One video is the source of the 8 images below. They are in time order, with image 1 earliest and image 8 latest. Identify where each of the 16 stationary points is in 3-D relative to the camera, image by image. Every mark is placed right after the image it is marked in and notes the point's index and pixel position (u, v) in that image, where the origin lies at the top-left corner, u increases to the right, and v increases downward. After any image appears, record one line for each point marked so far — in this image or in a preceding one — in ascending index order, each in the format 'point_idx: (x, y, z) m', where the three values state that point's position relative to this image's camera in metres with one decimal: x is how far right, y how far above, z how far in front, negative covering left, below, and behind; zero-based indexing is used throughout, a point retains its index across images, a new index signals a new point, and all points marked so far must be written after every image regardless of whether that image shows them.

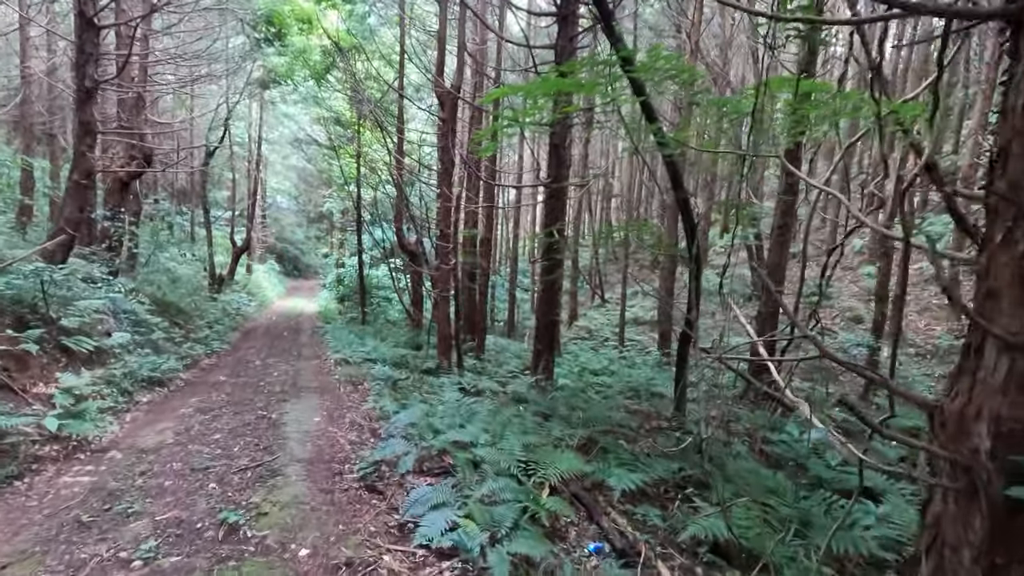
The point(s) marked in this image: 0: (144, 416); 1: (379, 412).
0: (-4.6, -1.6, +6.6) m
1: (-1.7, -1.7, +6.9) m
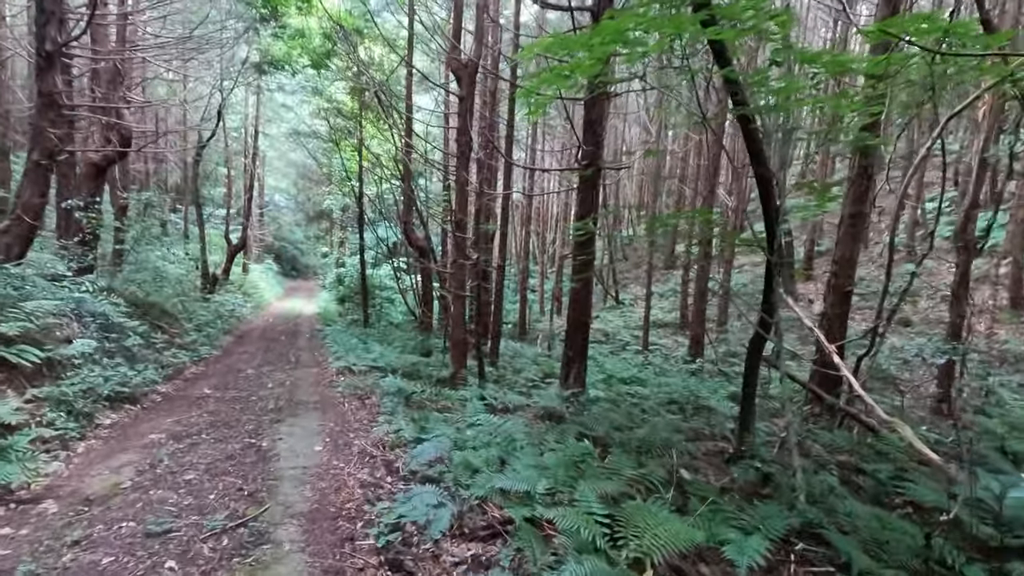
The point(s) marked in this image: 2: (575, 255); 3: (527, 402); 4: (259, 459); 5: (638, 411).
0: (-4.1, -1.6, +5.3) m
1: (-1.3, -1.6, +5.6) m
2: (+1.1, +0.6, +9.0) m
3: (+0.3, -1.9, +8.4) m
4: (-2.4, -1.6, +5.0) m
5: (+2.2, -2.1, +9.0) m
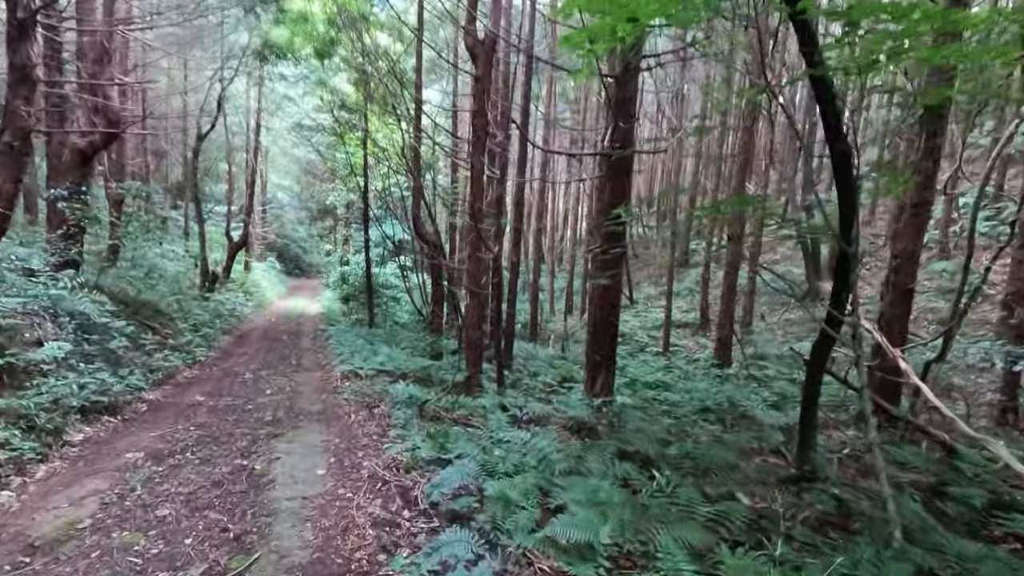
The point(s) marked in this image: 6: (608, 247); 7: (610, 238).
0: (-3.8, -1.6, +4.5) m
1: (-0.9, -1.6, +4.8) m
2: (+1.4, +0.6, +8.2) m
3: (+0.6, -1.8, +7.6) m
4: (-2.1, -1.6, +4.2) m
5: (+2.5, -2.1, +8.1) m
6: (+1.5, +0.6, +8.2) m
7: (+1.5, +0.7, +8.1) m
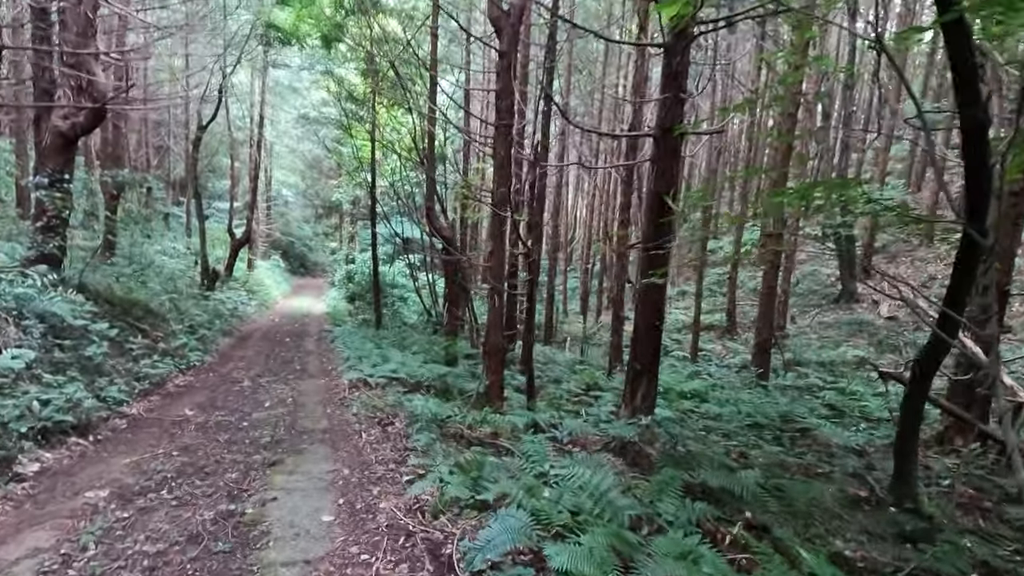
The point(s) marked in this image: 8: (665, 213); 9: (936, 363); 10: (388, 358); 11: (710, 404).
0: (-3.4, -1.5, +3.6) m
1: (-0.5, -1.6, +3.8) m
2: (+1.8, +0.6, +7.2) m
3: (+1.0, -1.8, +6.6) m
4: (-1.7, -1.6, +3.3) m
5: (+2.9, -2.1, +7.2) m
6: (+1.9, +0.6, +7.2) m
7: (+2.0, +0.7, +7.2) m
8: (+2.1, +1.0, +7.1) m
9: (+3.8, -0.7, +4.7) m
10: (-2.5, -1.4, +10.4) m
11: (+3.6, -2.1, +9.7) m
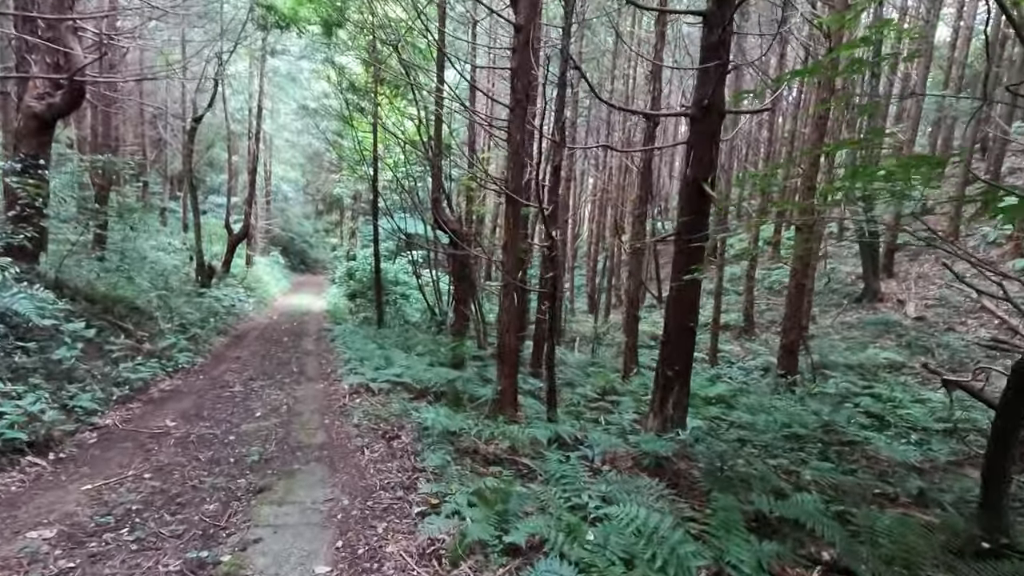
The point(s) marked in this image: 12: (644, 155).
0: (-3.2, -1.5, +2.8) m
1: (-0.3, -1.6, +3.1) m
2: (+2.1, +0.6, +6.5) m
3: (+1.2, -1.8, +5.9) m
4: (-1.5, -1.6, +2.6) m
5: (+3.2, -2.1, +6.4) m
6: (+2.1, +0.6, +6.5) m
7: (+2.2, +0.8, +6.4) m
8: (+2.3, +1.0, +6.3) m
9: (+4.0, -0.7, +4.0) m
10: (-2.2, -1.3, +9.7) m
11: (+3.9, -2.1, +9.0) m
12: (+3.1, +3.1, +12.3) m
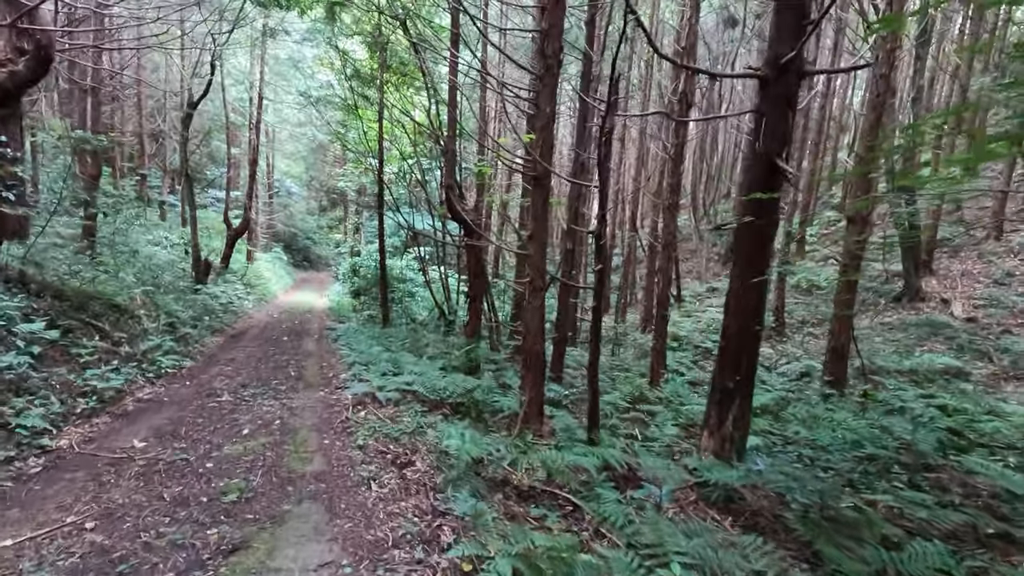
0: (-2.9, -1.5, +1.9) m
1: (0.0, -1.5, +2.1) m
2: (+2.4, +0.7, +5.4) m
3: (+1.6, -1.7, +4.9) m
4: (-1.2, -1.5, +1.6) m
5: (+3.5, -2.0, +5.4) m
6: (+2.5, +0.7, +5.4) m
7: (+2.5, +0.8, +5.4) m
8: (+2.6, +1.1, +5.3) m
9: (+4.3, -0.7, +2.9) m
10: (-1.9, -1.3, +8.7) m
11: (+4.2, -2.1, +7.9) m
12: (+3.5, +3.2, +11.3) m
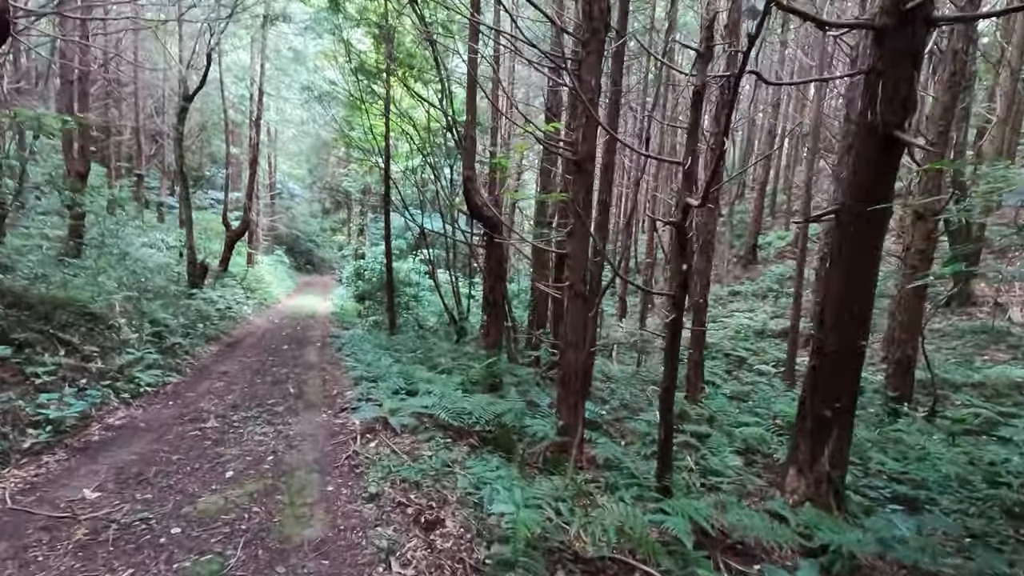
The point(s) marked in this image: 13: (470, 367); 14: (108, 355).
0: (-2.5, -1.5, +0.8) m
1: (+0.4, -1.6, +1.0) m
2: (+2.8, +0.6, +4.3) m
3: (+2.0, -1.8, +3.8) m
4: (-0.8, -1.6, +0.5) m
5: (+3.9, -2.1, +4.3) m
6: (+2.9, +0.6, +4.3) m
7: (+2.9, +0.8, +4.3) m
8: (+3.0, +1.0, +4.2) m
9: (+4.7, -0.7, +1.8) m
10: (-1.4, -1.3, +7.6) m
11: (+4.6, -2.1, +6.8) m
12: (+3.9, +3.1, +10.2) m
13: (-0.7, -1.3, +8.9) m
14: (-5.4, -0.9, +7.0) m
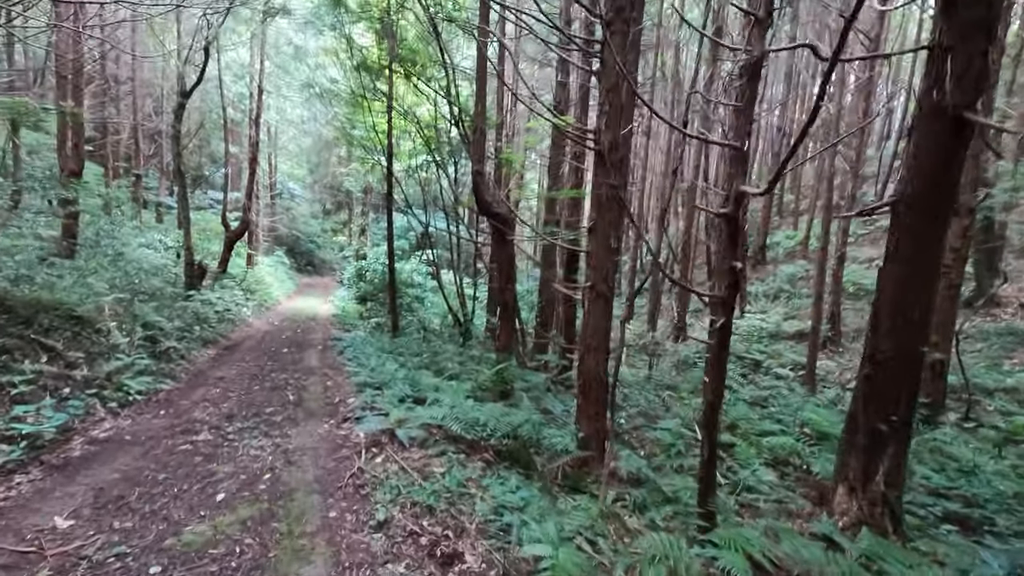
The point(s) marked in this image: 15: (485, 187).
0: (-2.3, -1.5, +0.3) m
1: (+0.6, -1.6, +0.6) m
2: (+3.0, +0.6, +3.9) m
3: (+2.2, -1.8, +3.3) m
4: (-0.6, -1.6, +0.1) m
5: (+4.1, -2.1, +3.8) m
6: (+3.1, +0.6, +3.9) m
7: (+3.1, +0.8, +3.9) m
8: (+3.2, +1.0, +3.8) m
9: (+4.9, -0.7, +1.4) m
10: (-1.2, -1.4, +7.2) m
11: (+4.8, -2.1, +6.4) m
12: (+4.1, +3.1, +9.7) m
13: (-0.5, -1.4, +8.5) m
14: (-5.2, -0.9, +6.5) m
15: (-0.5, +1.6, +8.9) m
